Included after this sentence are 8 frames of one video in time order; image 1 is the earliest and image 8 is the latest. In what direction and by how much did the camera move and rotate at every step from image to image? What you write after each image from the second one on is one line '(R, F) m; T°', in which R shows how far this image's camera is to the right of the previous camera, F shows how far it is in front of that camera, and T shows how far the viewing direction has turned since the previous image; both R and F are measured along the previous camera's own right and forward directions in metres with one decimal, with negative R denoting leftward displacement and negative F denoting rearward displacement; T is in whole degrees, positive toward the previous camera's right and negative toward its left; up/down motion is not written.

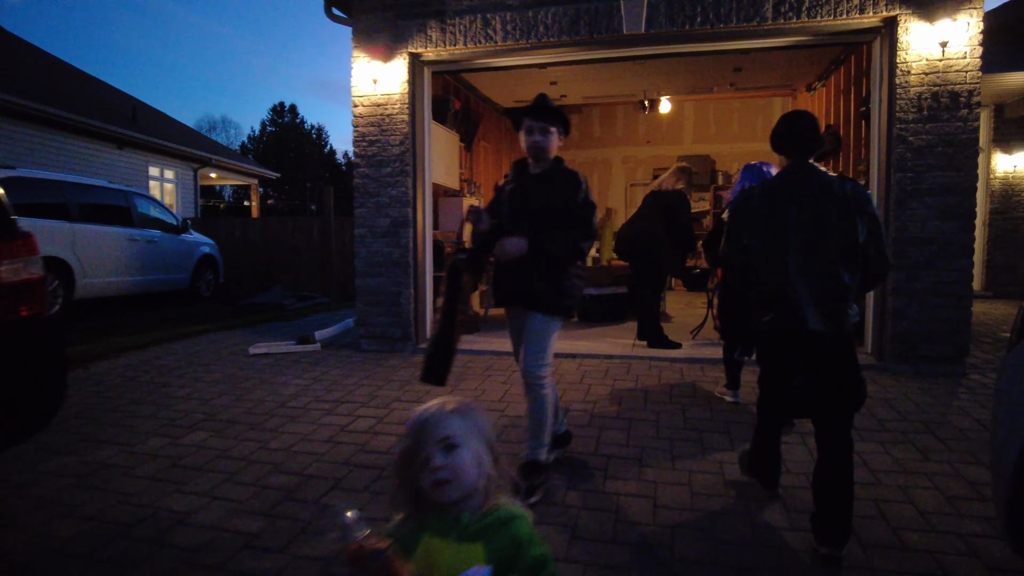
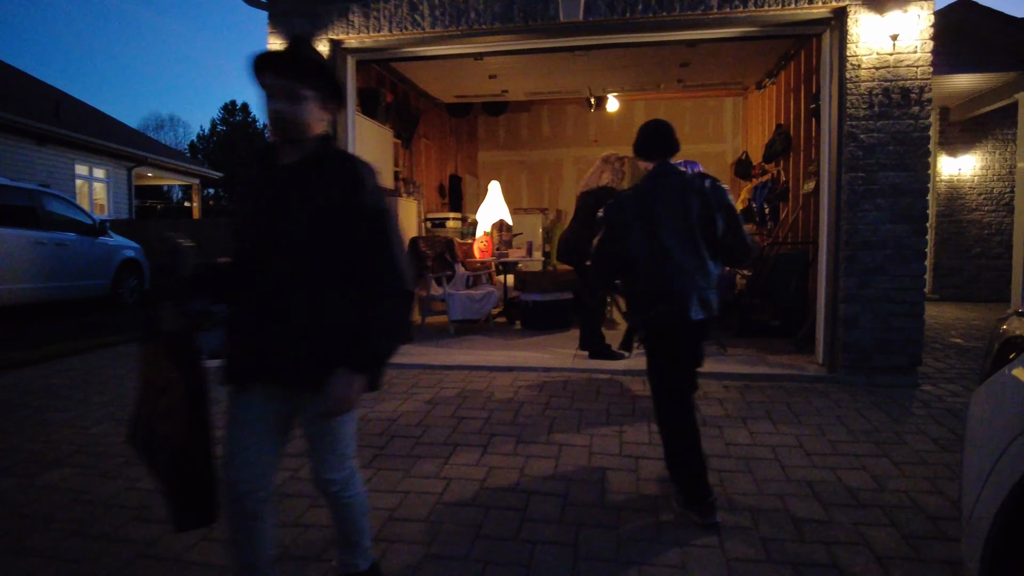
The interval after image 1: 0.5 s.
(+0.2, +0.4) m; +3°
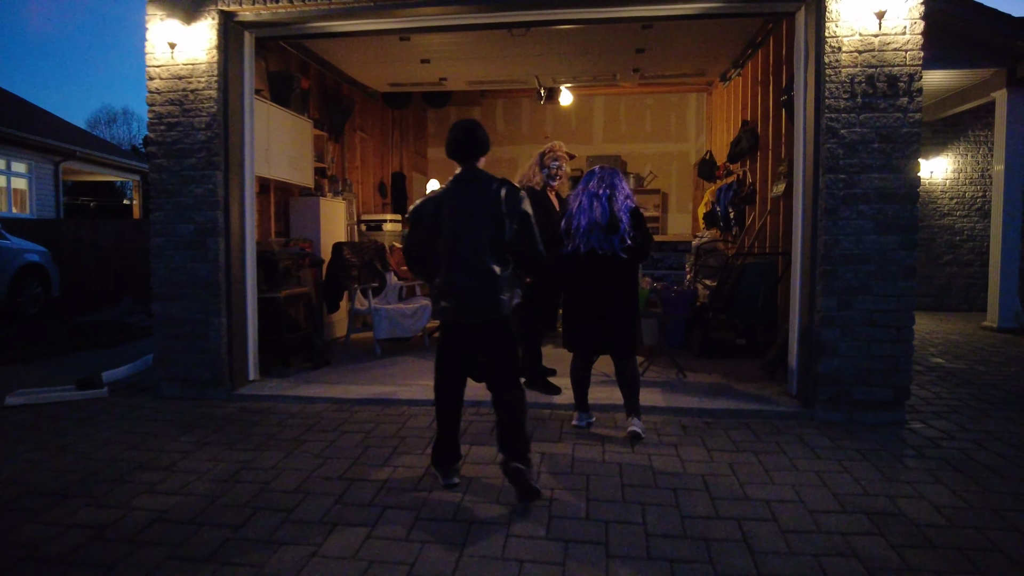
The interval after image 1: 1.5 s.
(+0.3, +0.7) m; +3°
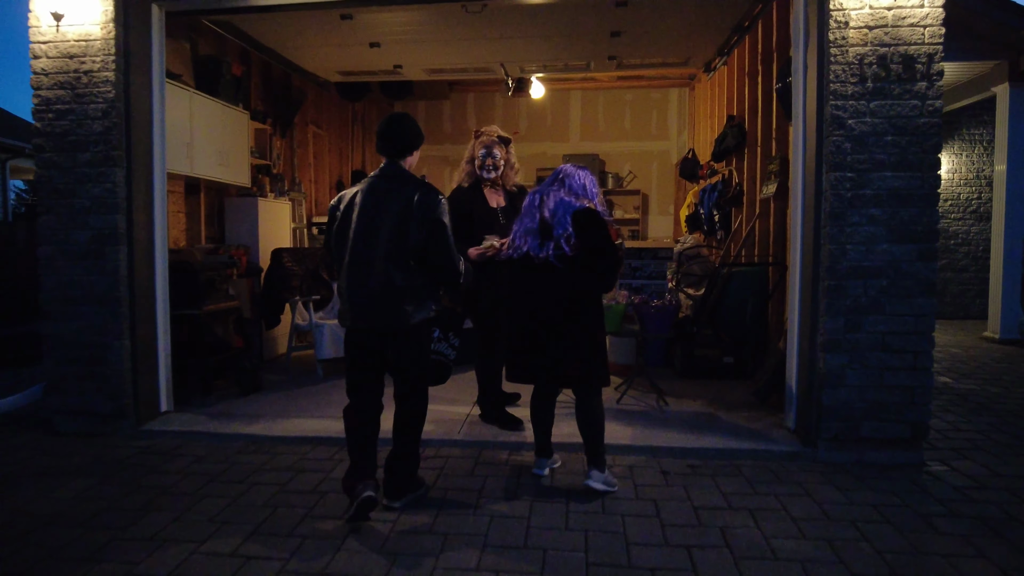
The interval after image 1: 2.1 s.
(+0.2, +0.6) m; +1°
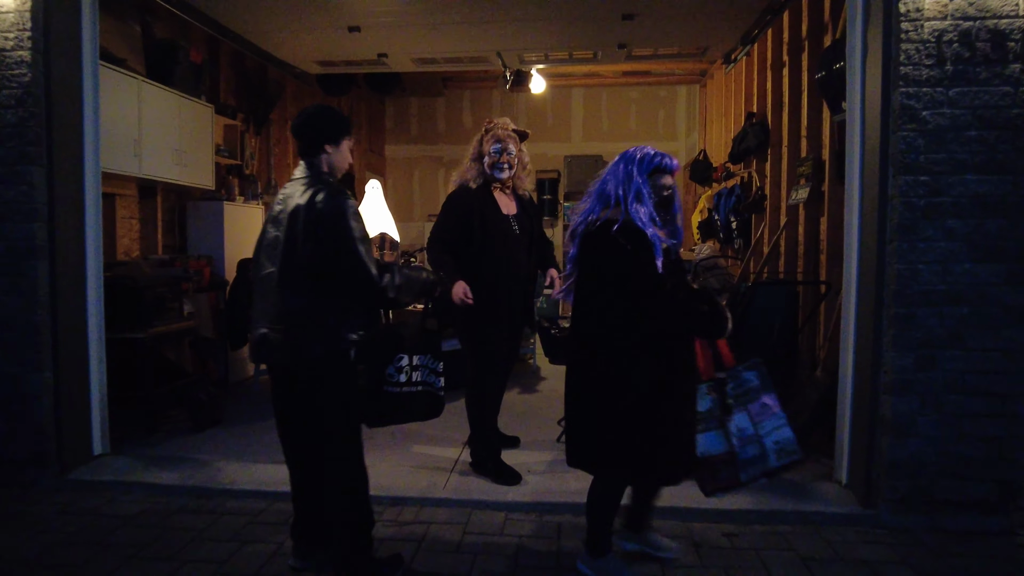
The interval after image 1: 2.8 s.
(0.0, +0.6) m; 0°
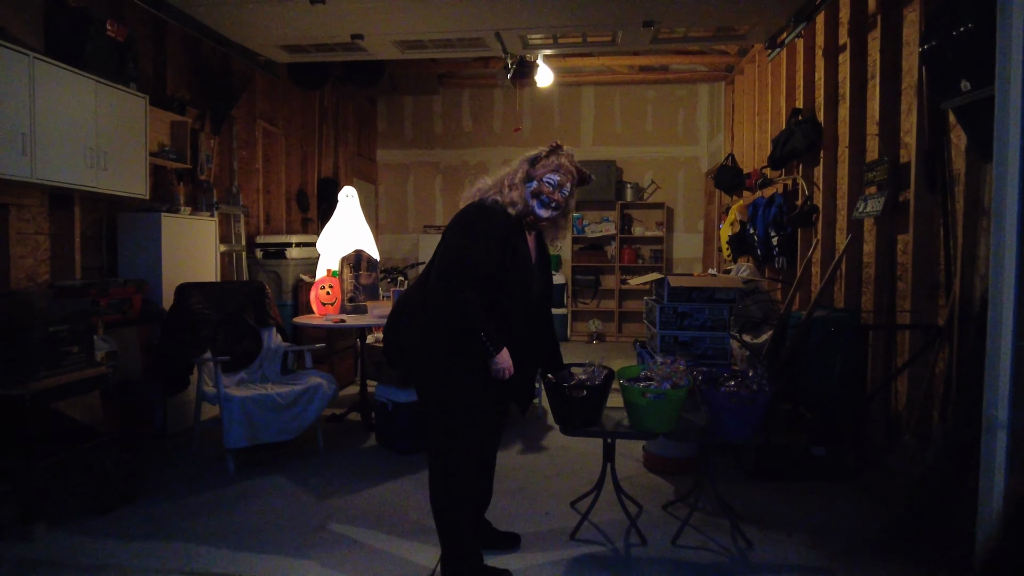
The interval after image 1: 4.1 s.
(0.0, +0.9) m; -1°
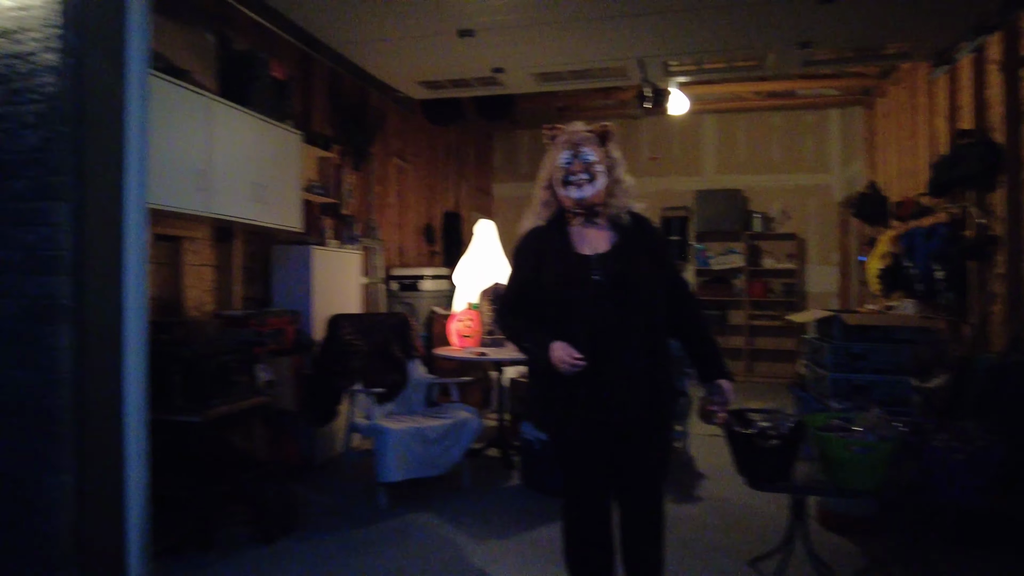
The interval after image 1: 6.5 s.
(-0.3, +0.1) m; -8°
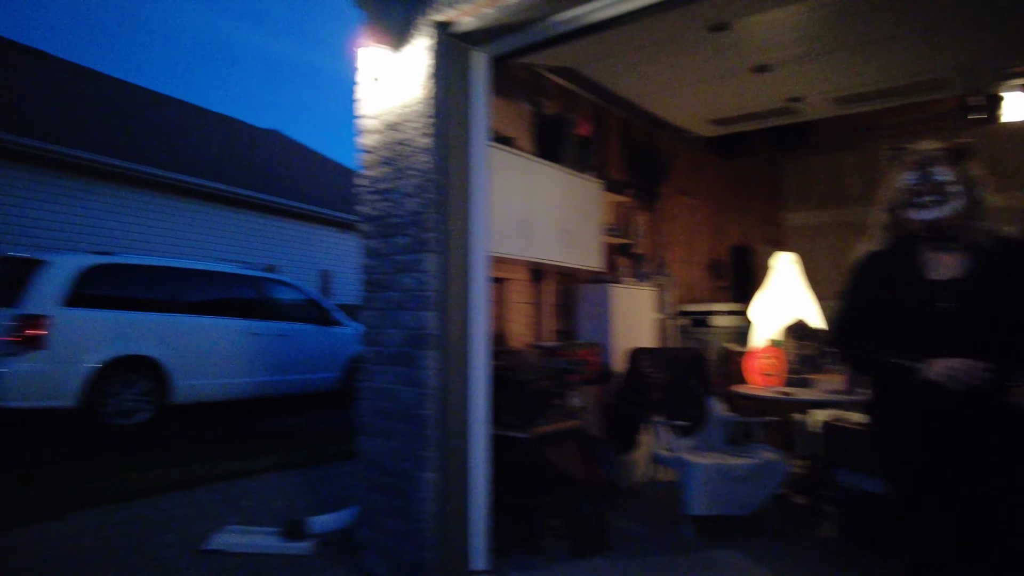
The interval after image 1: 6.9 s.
(-0.1, -0.2) m; -23°
